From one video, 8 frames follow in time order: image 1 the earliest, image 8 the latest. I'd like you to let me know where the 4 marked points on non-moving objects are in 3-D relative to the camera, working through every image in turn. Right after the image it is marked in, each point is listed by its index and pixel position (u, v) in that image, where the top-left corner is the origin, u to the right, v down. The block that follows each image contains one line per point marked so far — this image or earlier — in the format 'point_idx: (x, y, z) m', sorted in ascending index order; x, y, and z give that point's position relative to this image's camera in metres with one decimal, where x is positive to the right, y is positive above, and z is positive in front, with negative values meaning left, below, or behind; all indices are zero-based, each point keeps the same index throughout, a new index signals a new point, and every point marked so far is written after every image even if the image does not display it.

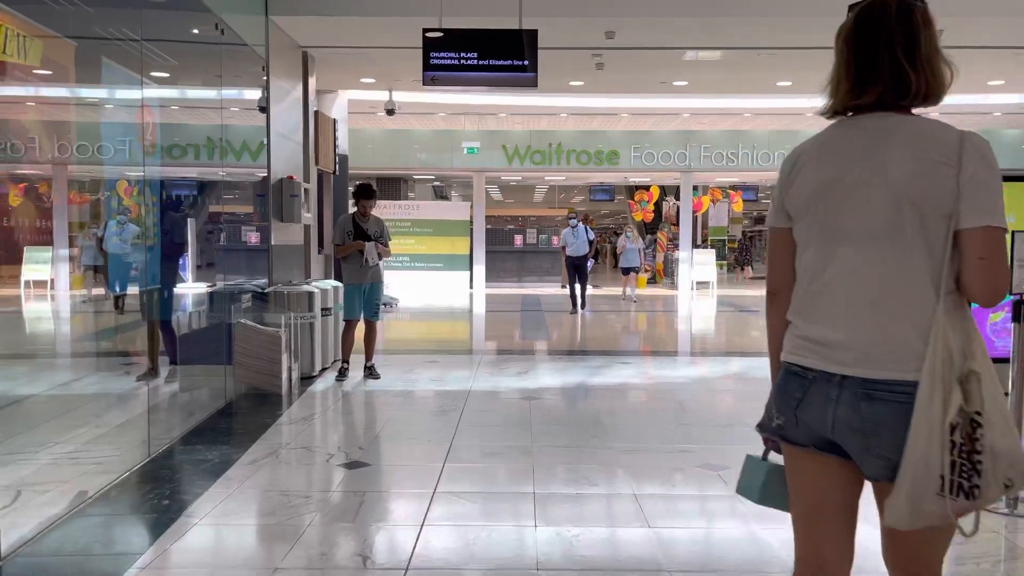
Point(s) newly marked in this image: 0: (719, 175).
0: (+4.3, +2.4, +16.7) m
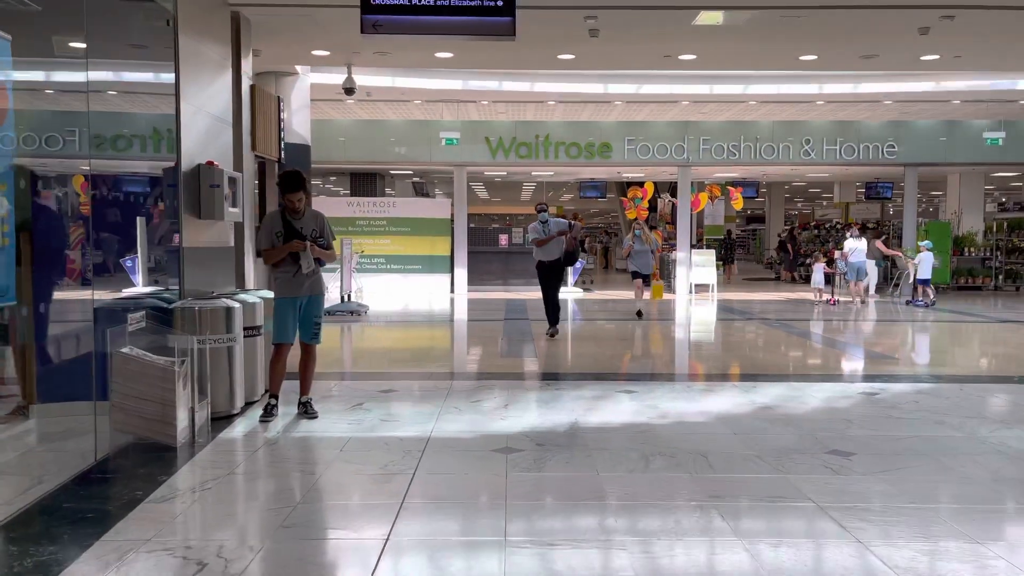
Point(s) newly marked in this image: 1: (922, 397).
0: (+4.0, +2.3, +15.6) m
1: (+2.6, -0.7, +5.1) m
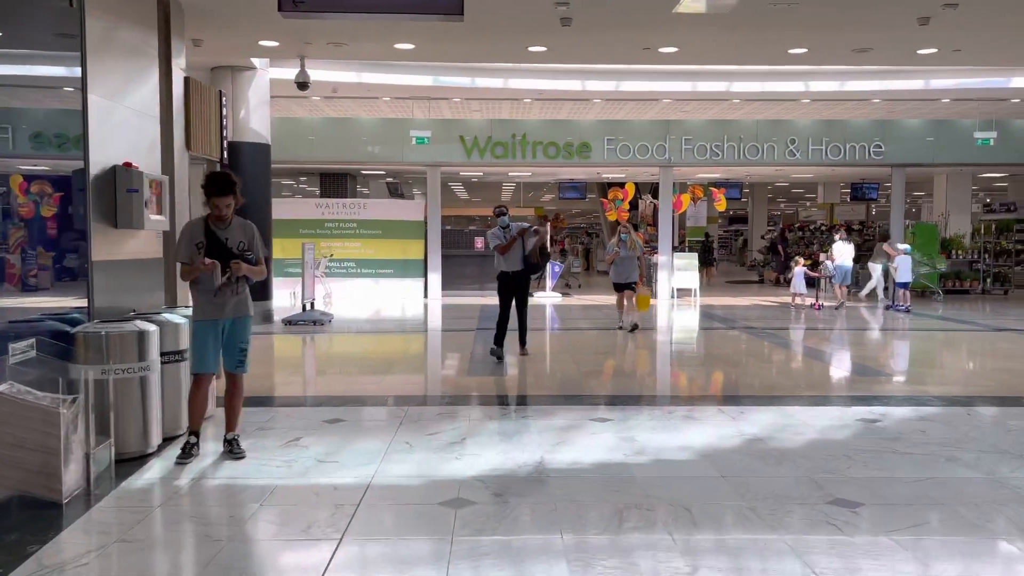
0: (+3.6, +2.2, +15.1) m
1: (+2.4, -0.8, +4.6) m
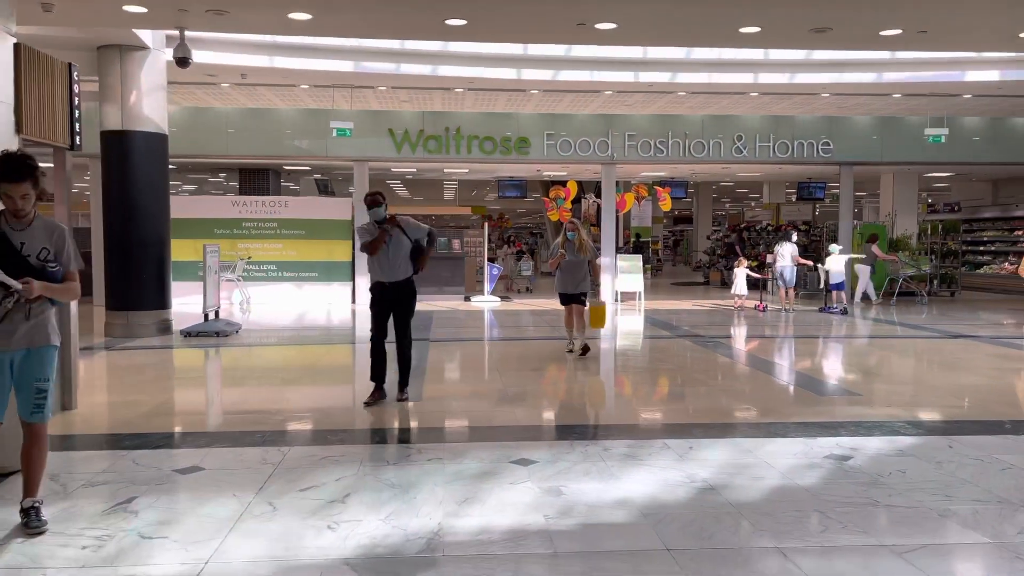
0: (+2.4, +2.2, +14.4) m
1: (+1.9, -0.8, +3.9) m
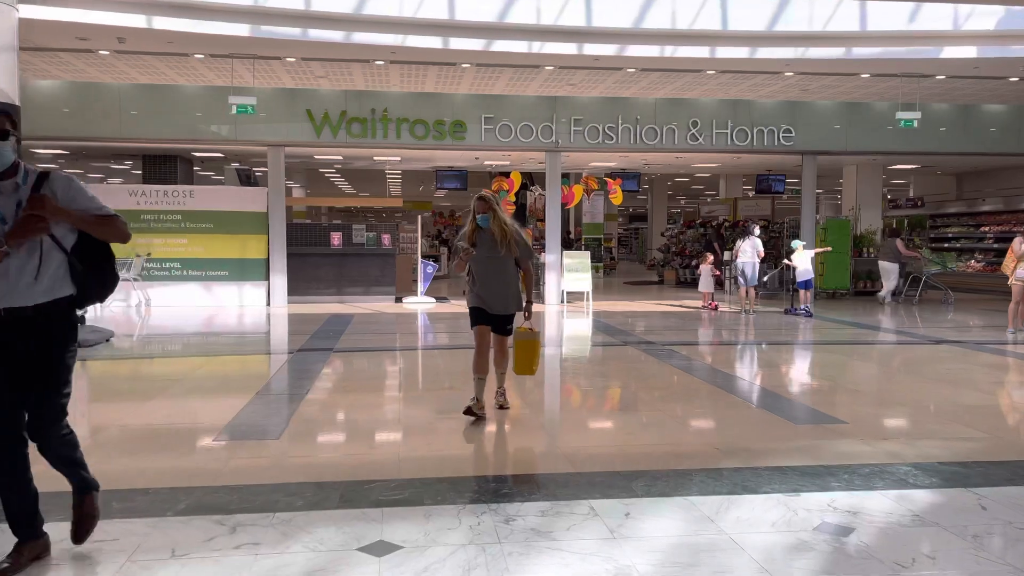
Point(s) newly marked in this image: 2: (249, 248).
0: (+1.4, +2.2, +13.3) m
1: (+1.4, -0.9, +2.7) m
2: (-3.9, +0.6, +12.0) m
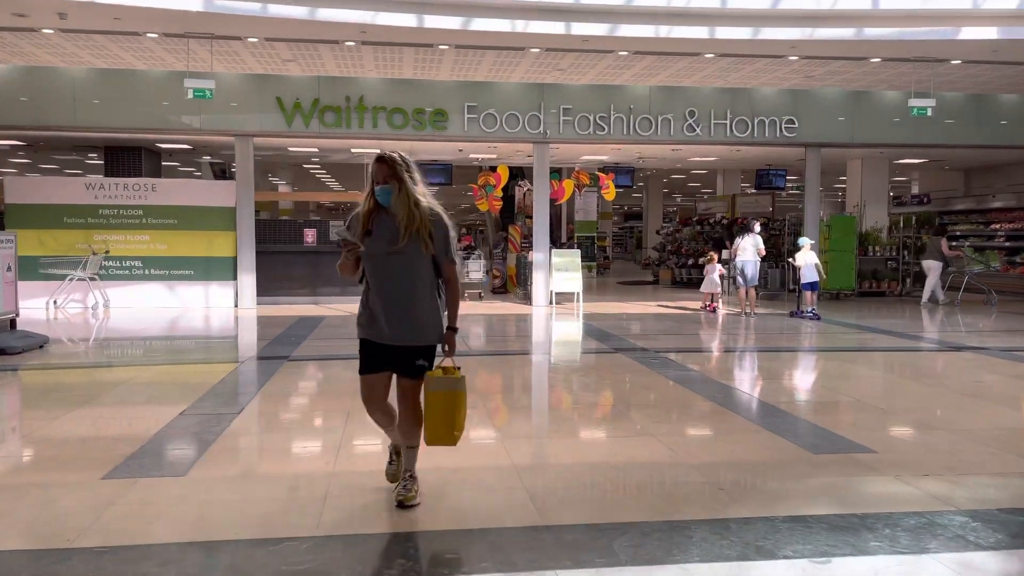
0: (+1.1, +2.2, +12.5) m
1: (+1.3, -0.9, +2.0) m
2: (-4.1, +0.6, +11.2) m
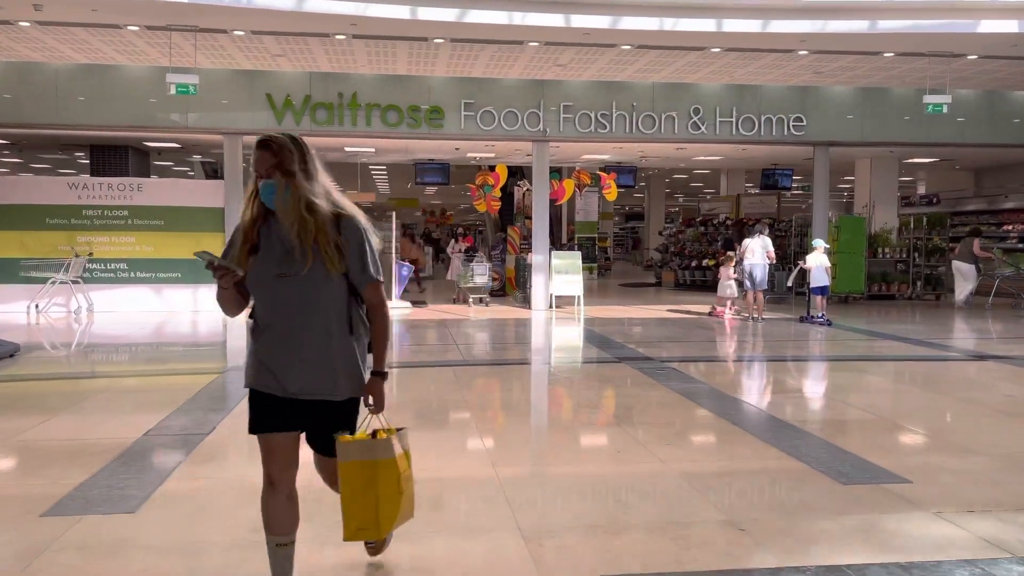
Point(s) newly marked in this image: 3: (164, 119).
0: (+1.1, +2.1, +12.2) m
1: (+1.2, -0.9, +1.6) m
2: (-4.1, +0.6, +10.9) m
3: (-4.6, +2.2, +10.3) m
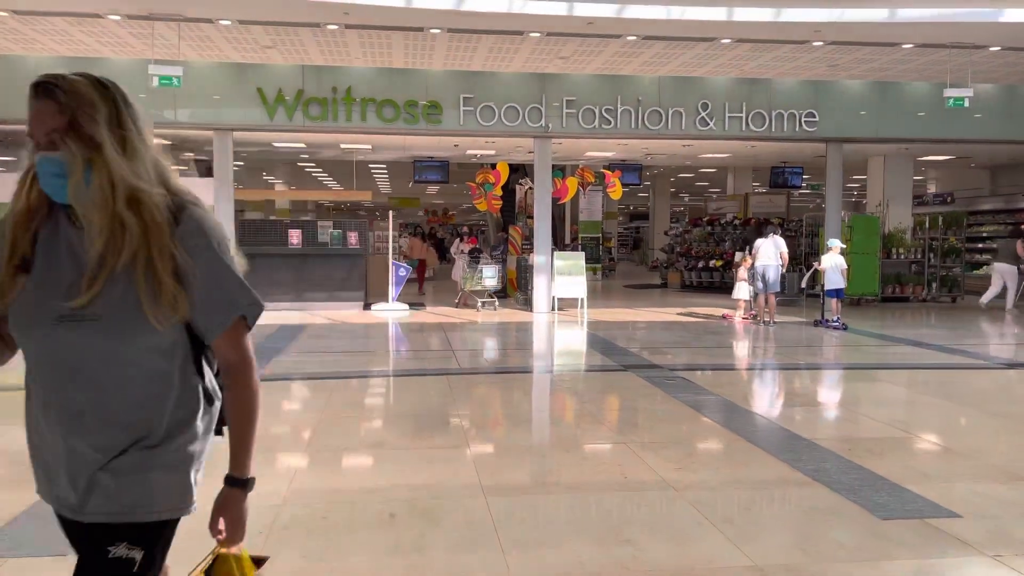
0: (+1.1, +2.1, +11.8) m
1: (+1.2, -0.9, +1.2) m
2: (-4.1, +0.5, +10.5) m
3: (-4.6, +2.2, +9.9) m
